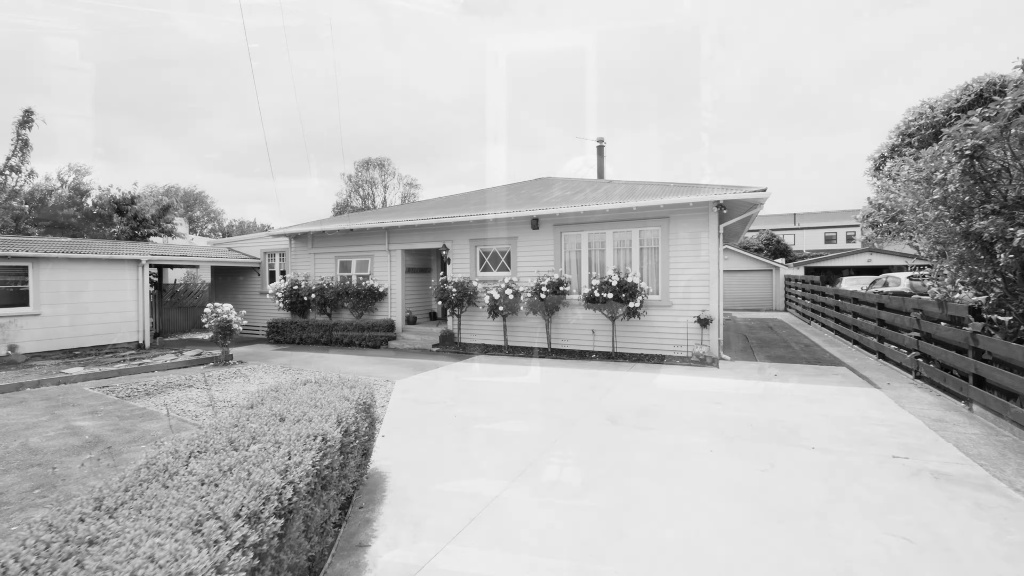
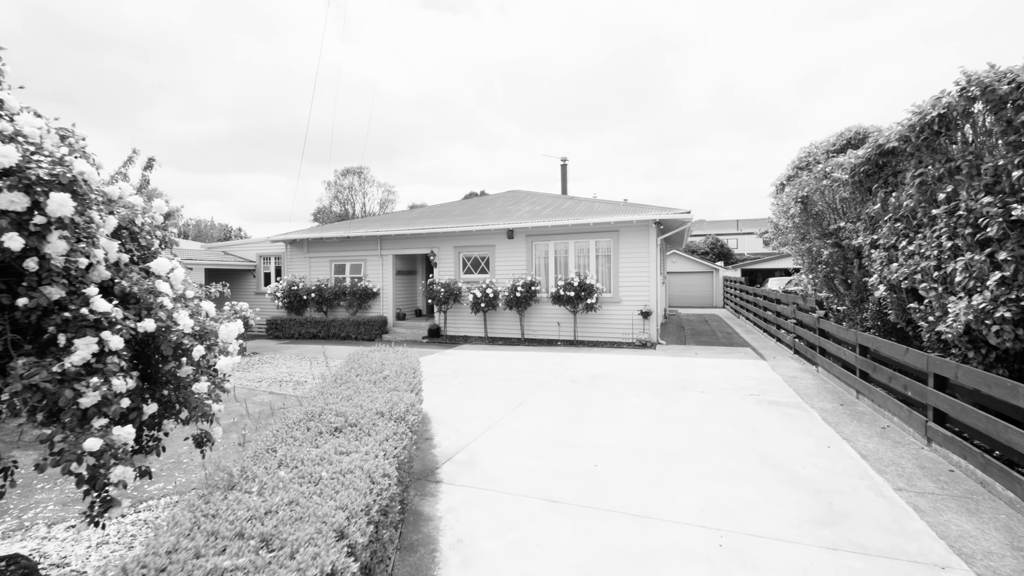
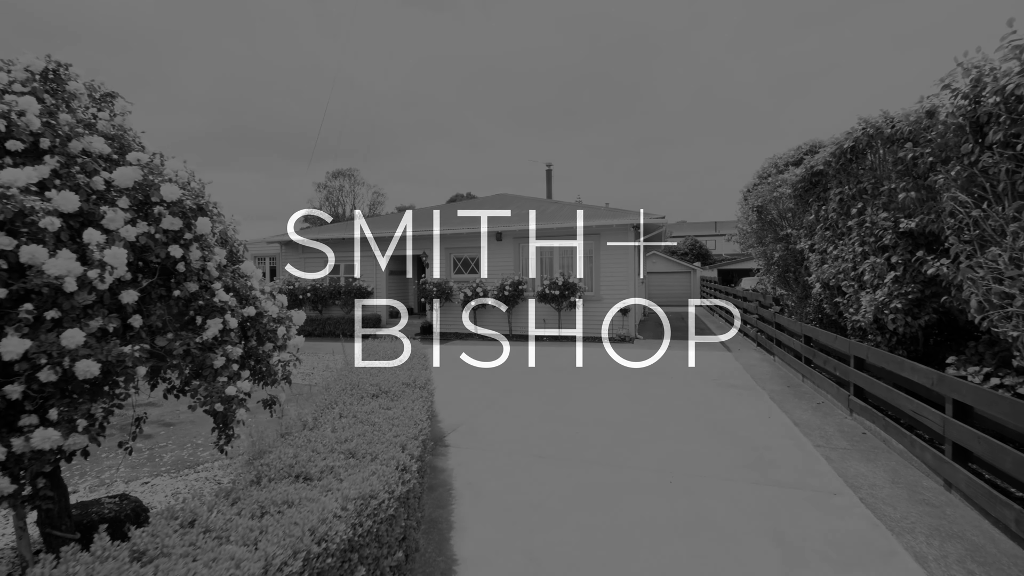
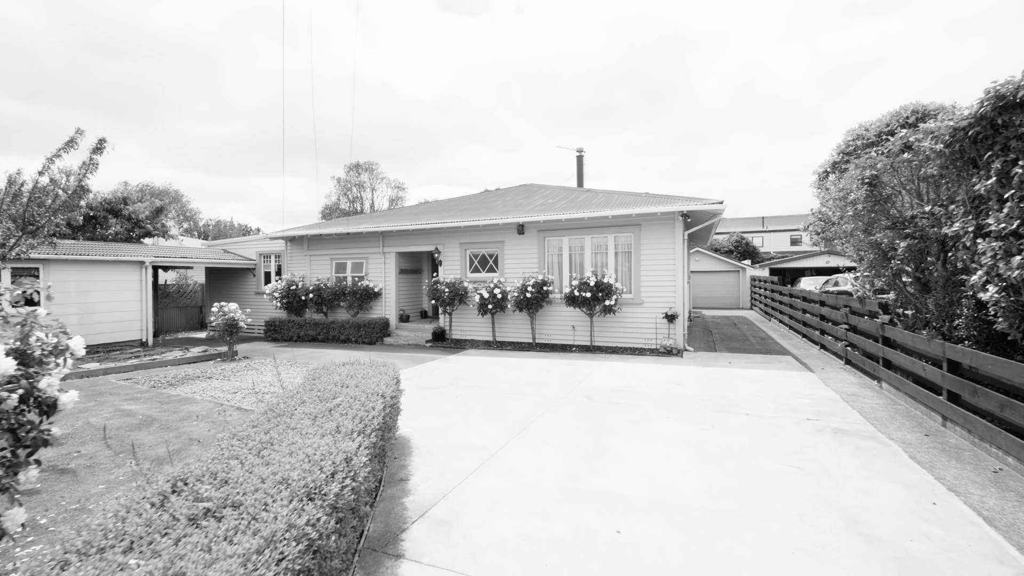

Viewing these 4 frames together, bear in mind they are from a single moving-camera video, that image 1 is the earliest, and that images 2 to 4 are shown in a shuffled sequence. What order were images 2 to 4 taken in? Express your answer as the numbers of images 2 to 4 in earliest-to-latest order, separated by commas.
4, 2, 3
